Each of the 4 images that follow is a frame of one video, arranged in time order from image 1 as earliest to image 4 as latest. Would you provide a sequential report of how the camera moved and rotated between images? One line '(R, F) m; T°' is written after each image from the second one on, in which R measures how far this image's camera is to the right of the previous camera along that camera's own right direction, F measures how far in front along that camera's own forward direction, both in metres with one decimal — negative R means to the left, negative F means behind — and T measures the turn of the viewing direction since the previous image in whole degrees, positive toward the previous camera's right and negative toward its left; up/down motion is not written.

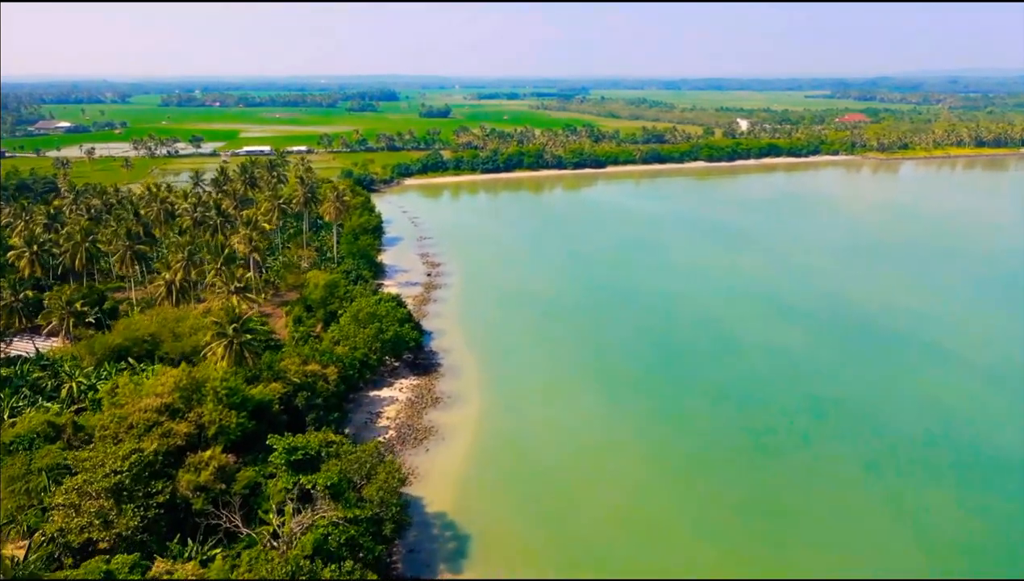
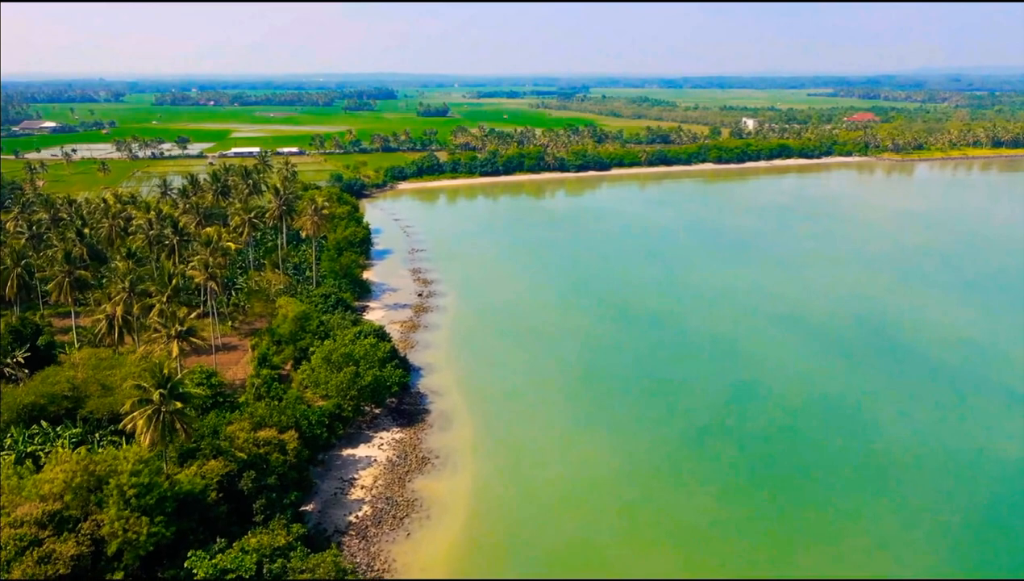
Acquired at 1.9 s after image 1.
(0.0, +6.4) m; 0°
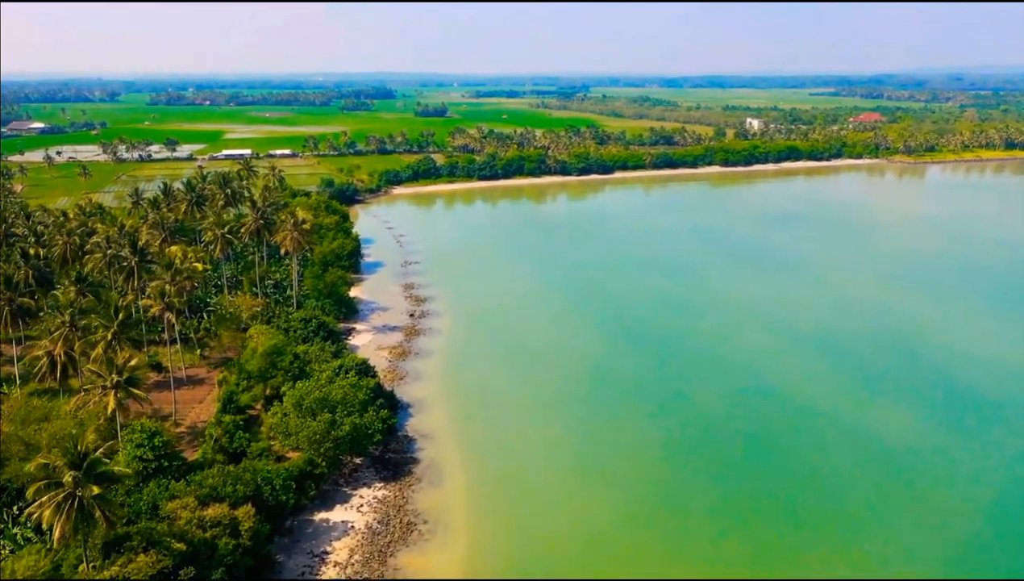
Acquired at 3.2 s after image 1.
(0.0, +4.7) m; 0°
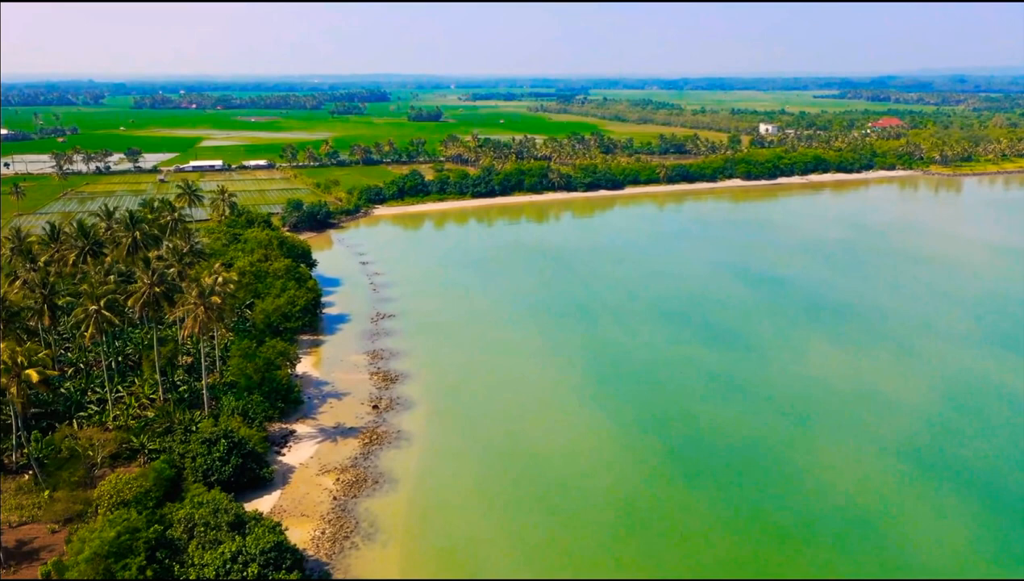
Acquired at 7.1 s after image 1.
(-0.1, +13.8) m; 0°
